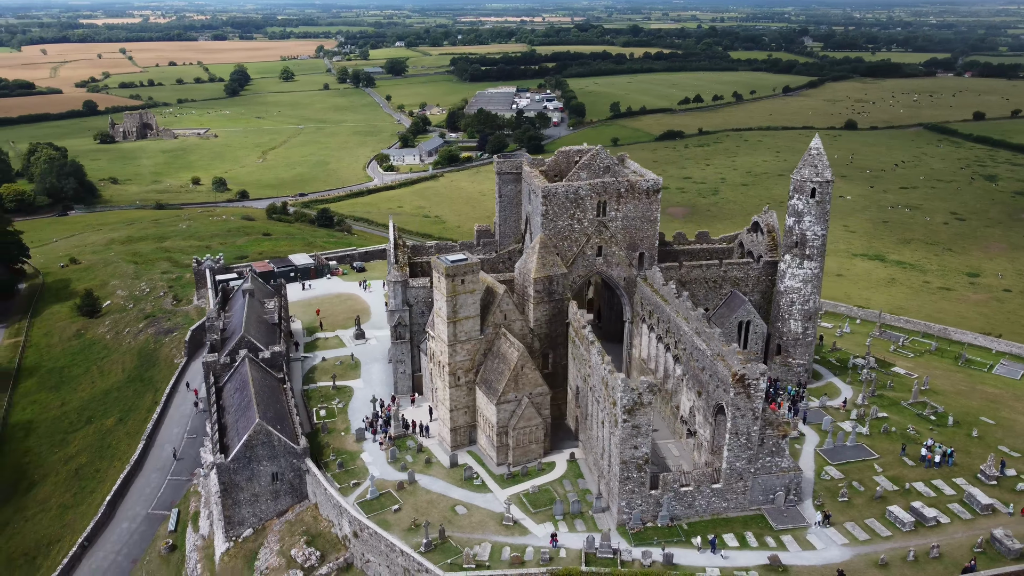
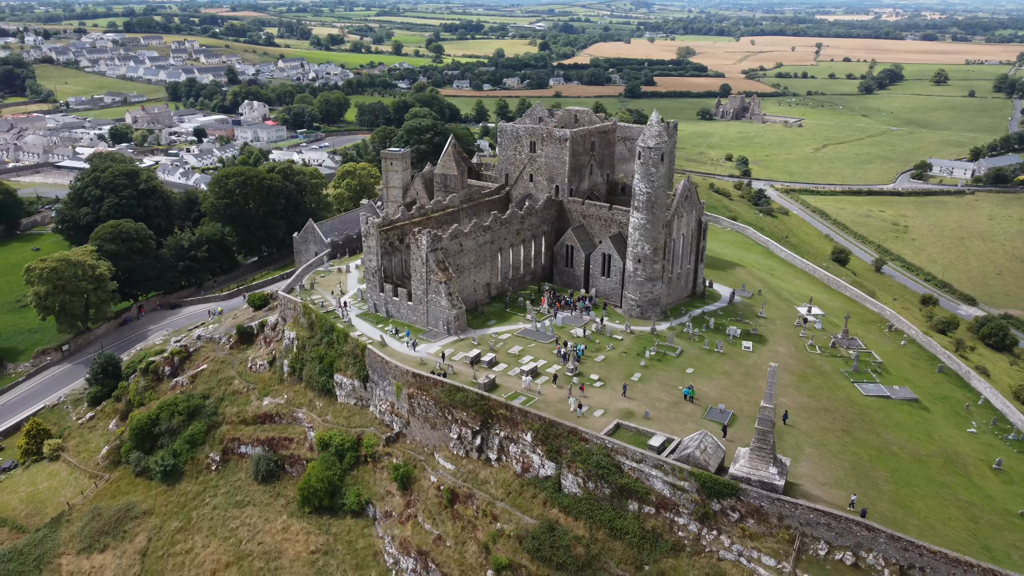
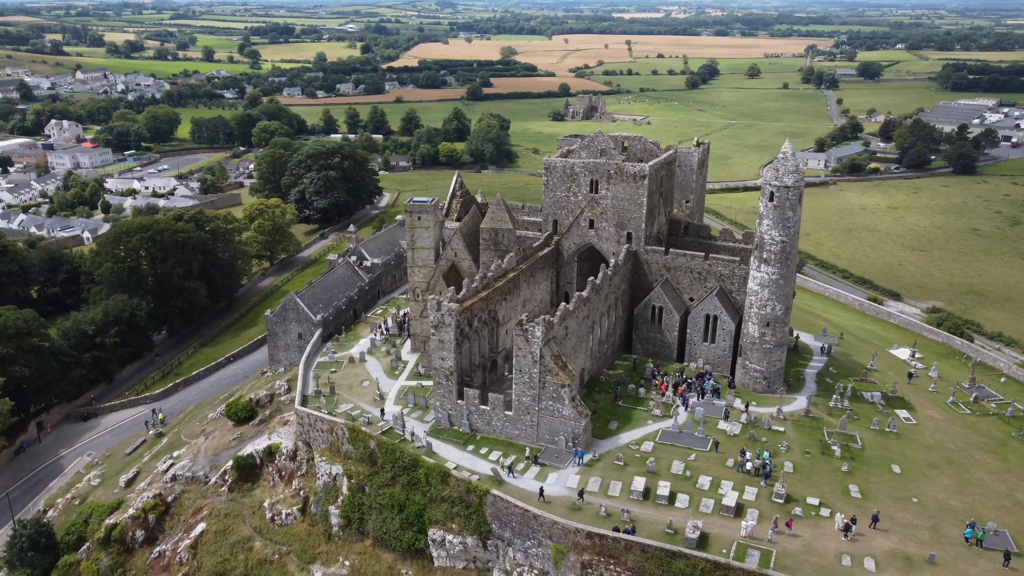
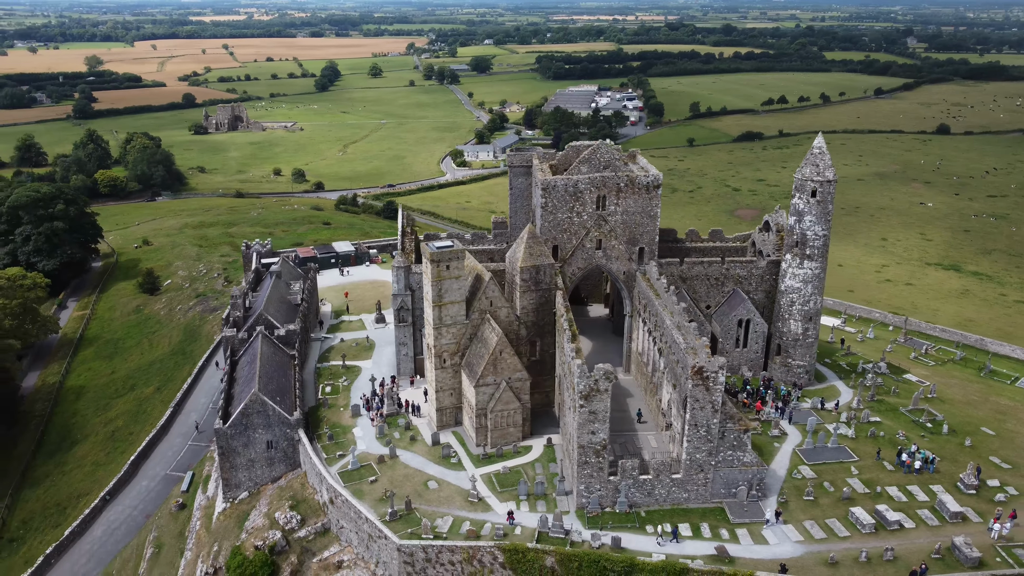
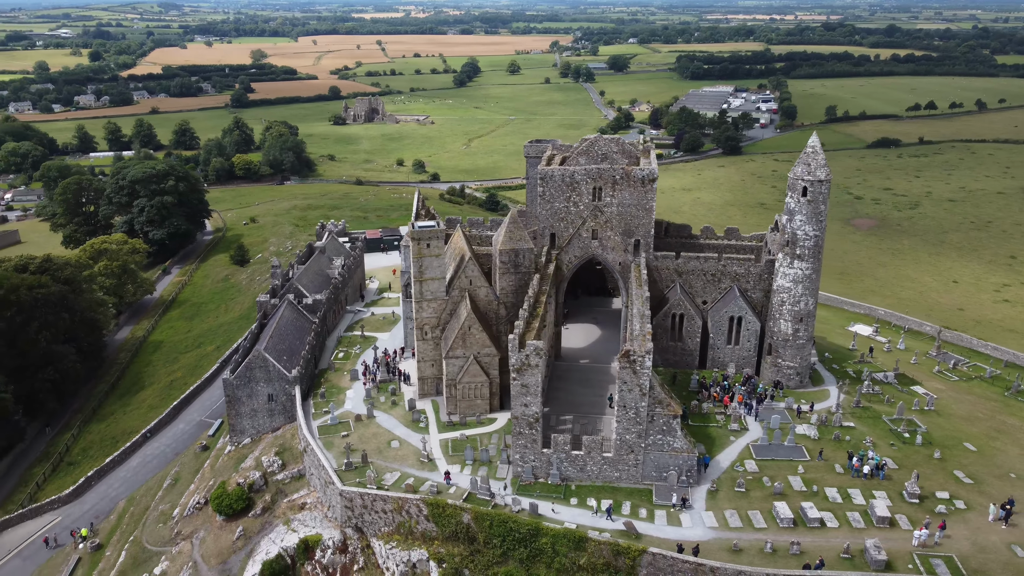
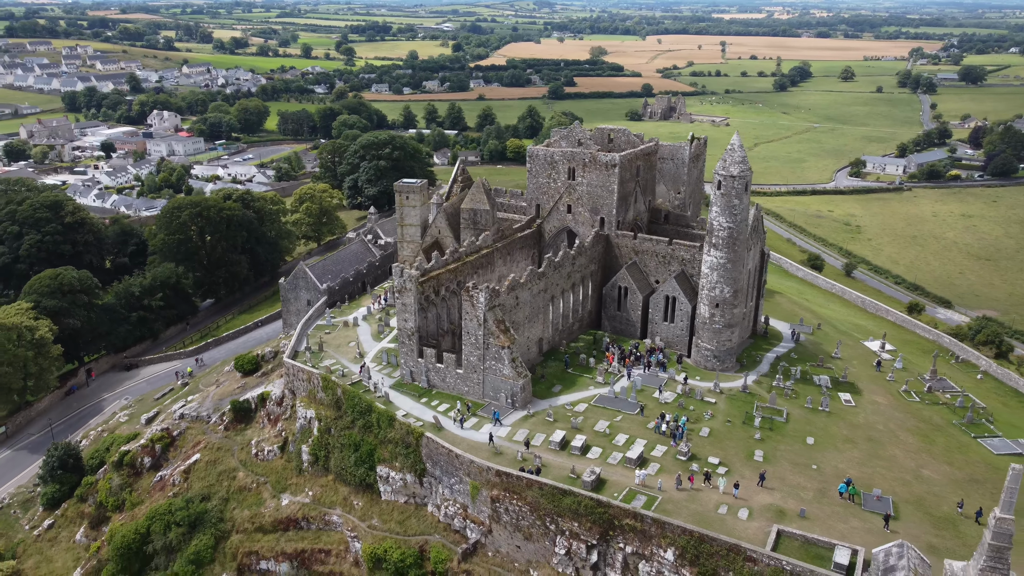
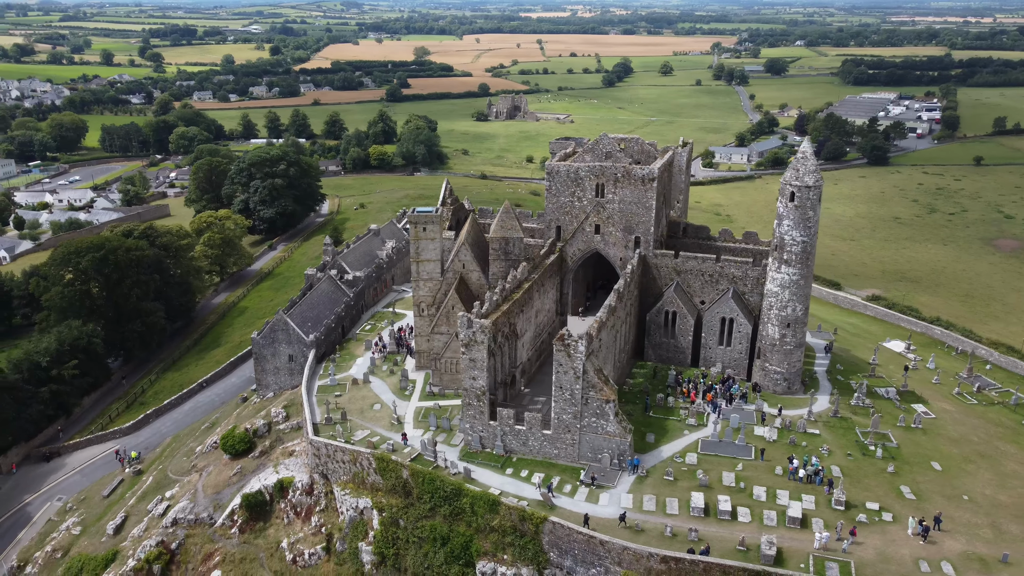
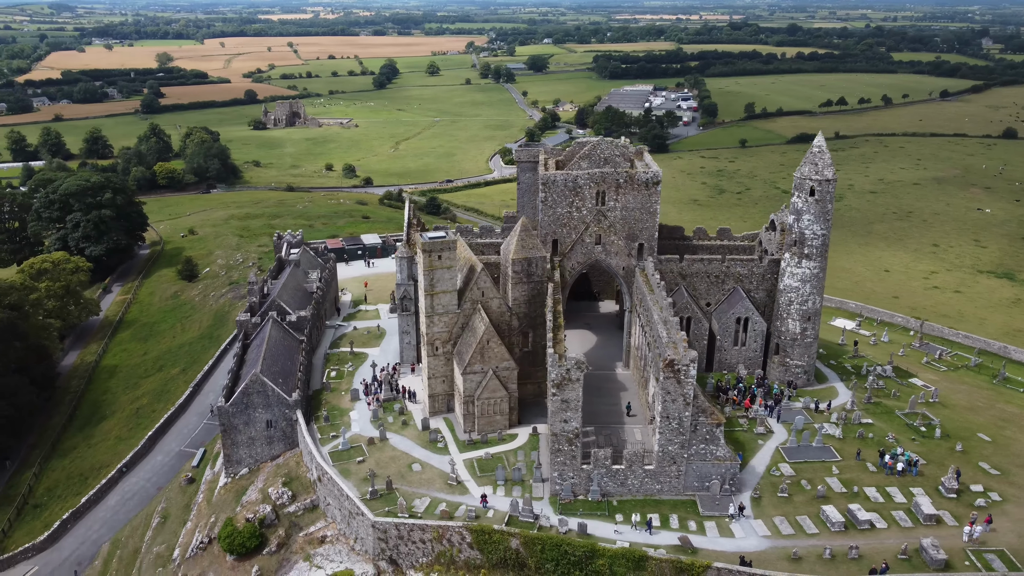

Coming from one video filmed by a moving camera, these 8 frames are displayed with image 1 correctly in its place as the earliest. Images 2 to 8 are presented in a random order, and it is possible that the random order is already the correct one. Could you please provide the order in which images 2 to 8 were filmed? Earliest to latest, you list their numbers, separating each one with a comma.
4, 8, 5, 7, 3, 6, 2
